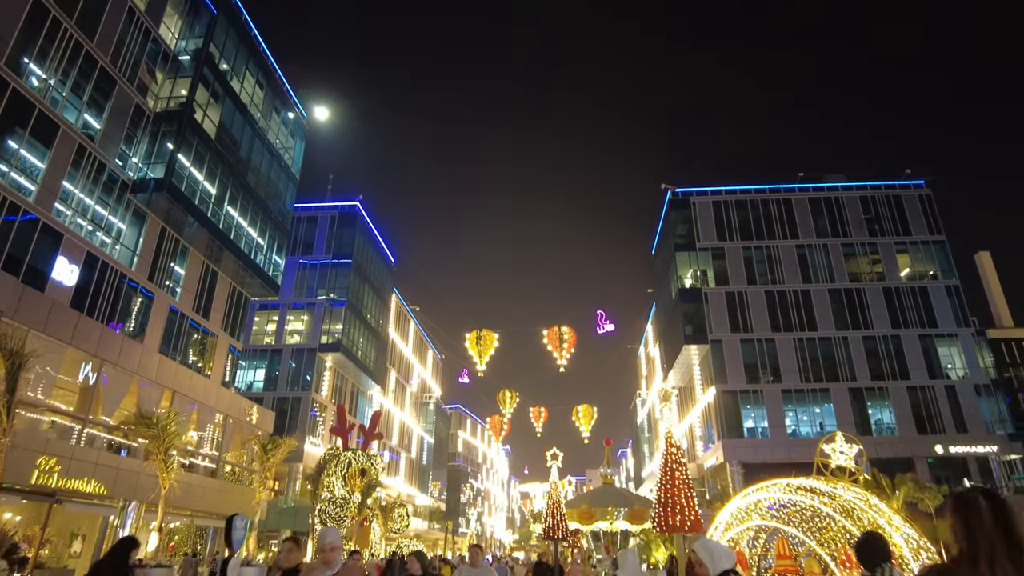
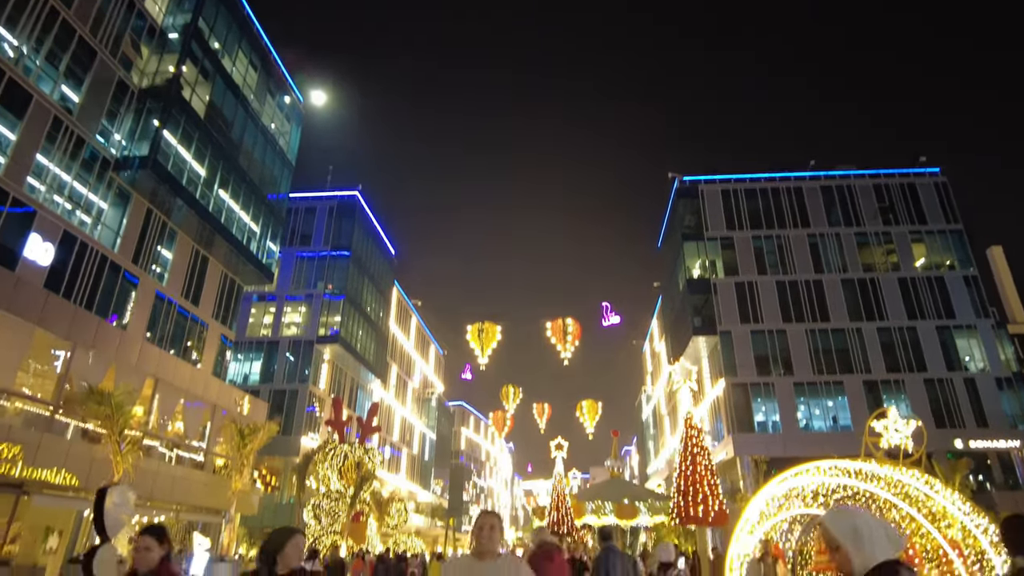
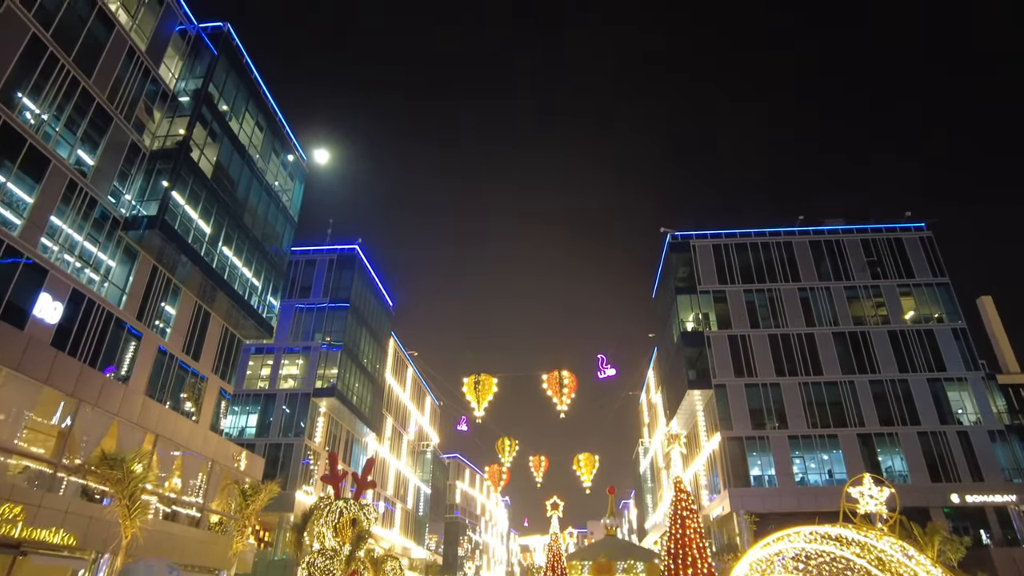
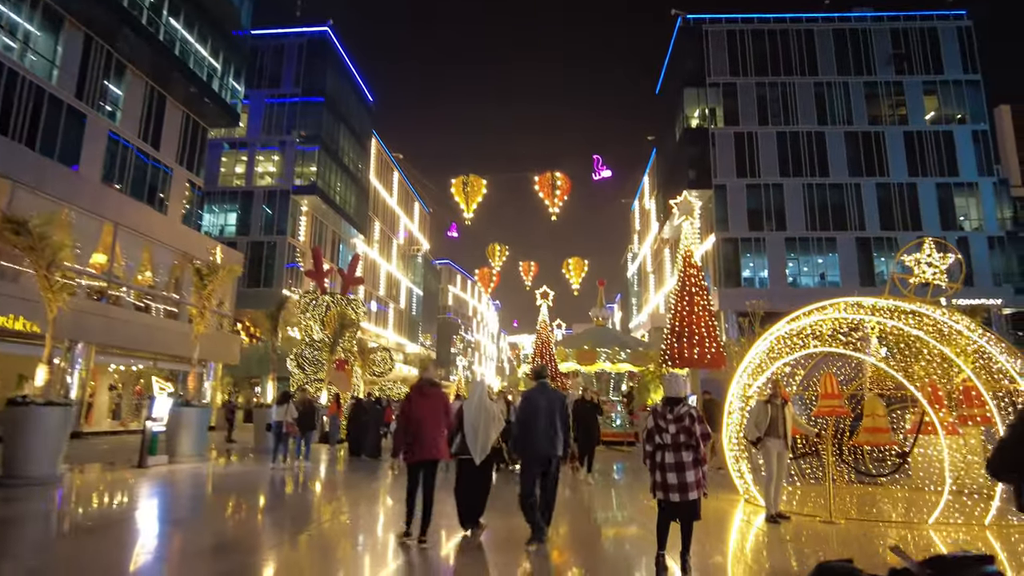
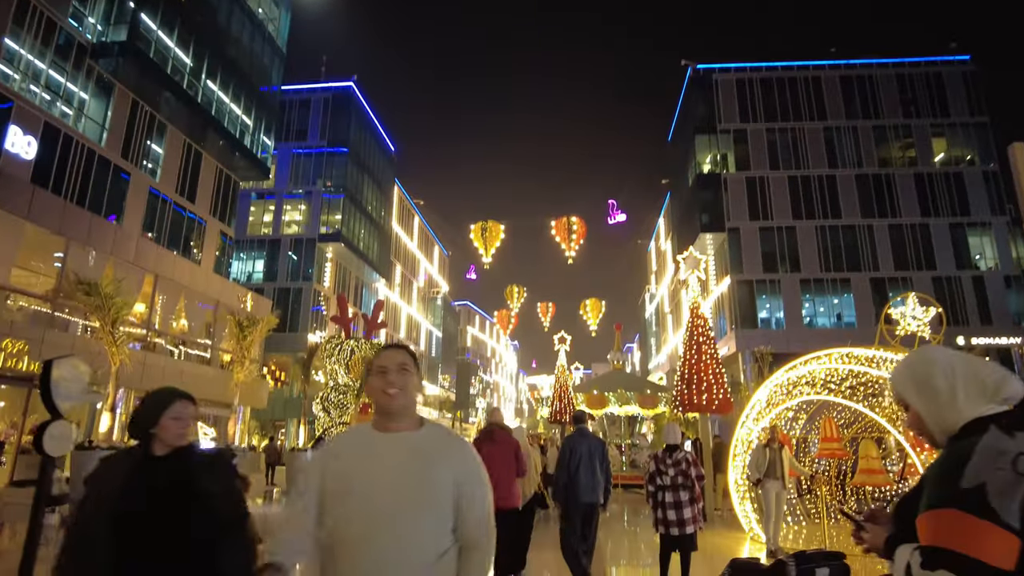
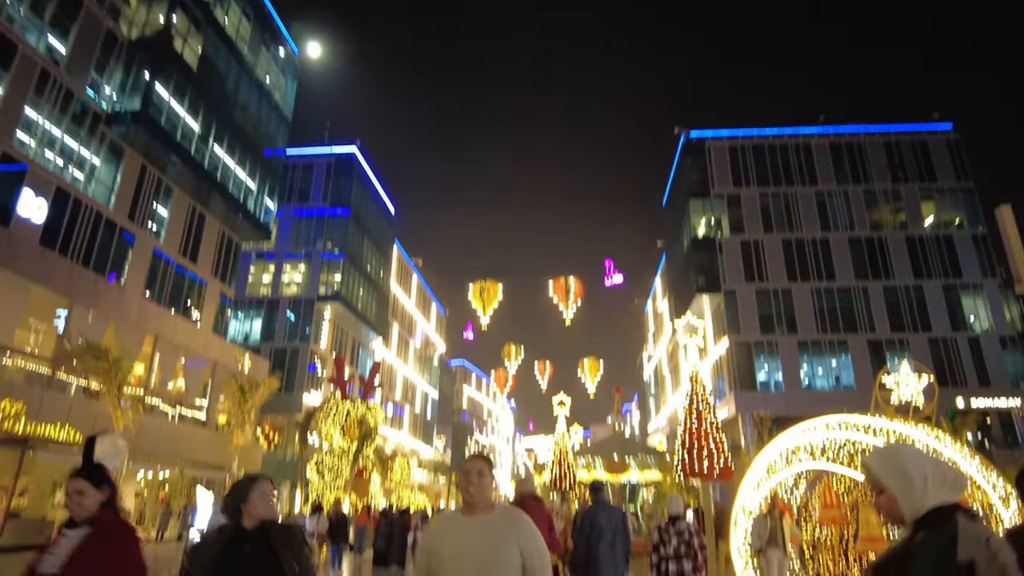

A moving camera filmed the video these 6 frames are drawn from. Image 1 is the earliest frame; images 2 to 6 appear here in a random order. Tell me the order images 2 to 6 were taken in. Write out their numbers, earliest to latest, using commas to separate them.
3, 2, 6, 5, 4
